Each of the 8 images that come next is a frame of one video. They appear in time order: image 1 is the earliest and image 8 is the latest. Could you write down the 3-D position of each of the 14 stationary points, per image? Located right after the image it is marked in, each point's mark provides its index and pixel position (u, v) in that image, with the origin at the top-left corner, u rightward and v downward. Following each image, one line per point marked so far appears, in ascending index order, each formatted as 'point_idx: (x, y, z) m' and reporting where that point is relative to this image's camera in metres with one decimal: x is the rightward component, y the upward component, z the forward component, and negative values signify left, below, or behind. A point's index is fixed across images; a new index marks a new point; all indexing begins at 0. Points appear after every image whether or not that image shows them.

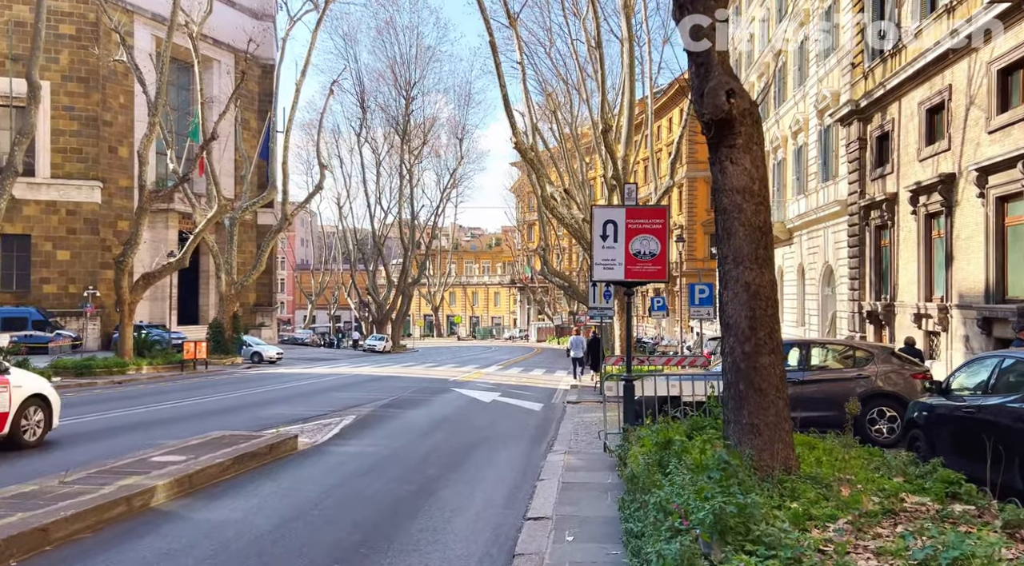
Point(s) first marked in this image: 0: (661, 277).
0: (+1.6, +0.1, +9.4) m
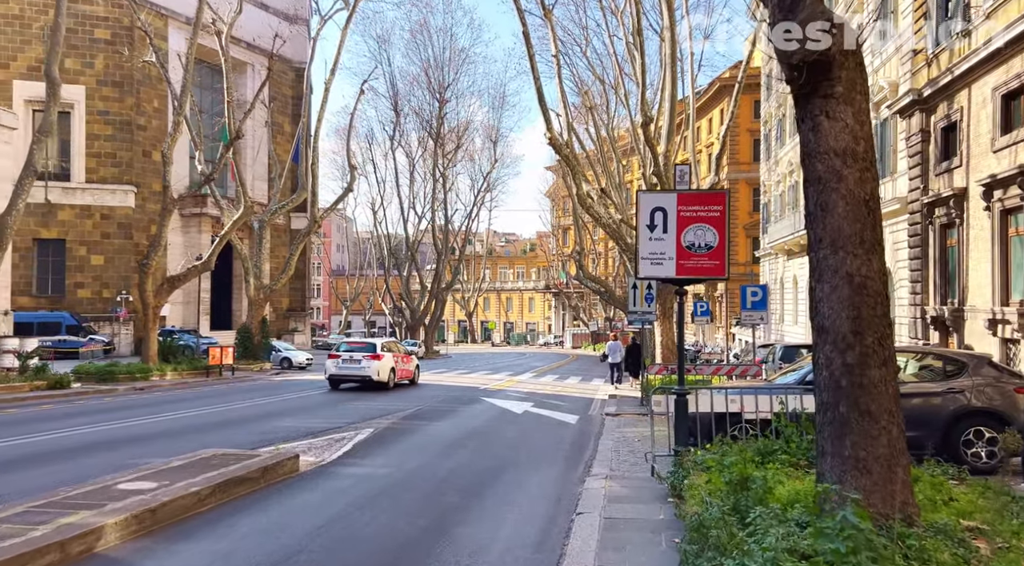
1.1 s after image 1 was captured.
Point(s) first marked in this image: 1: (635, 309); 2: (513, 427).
0: (+1.9, +0.1, +8.1) m
1: (+2.6, -0.6, +18.7) m
2: (0.0, -2.2, +13.4) m
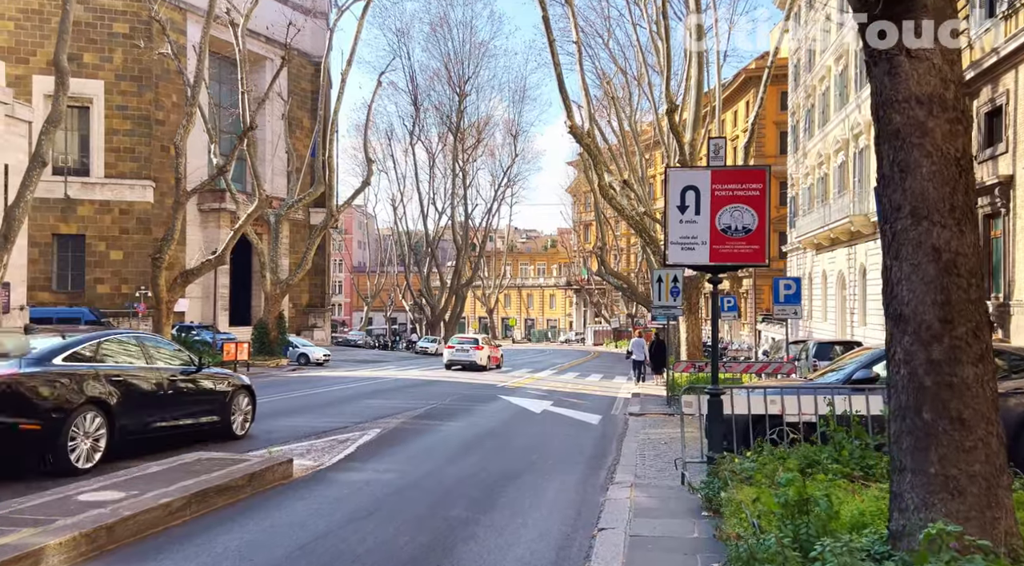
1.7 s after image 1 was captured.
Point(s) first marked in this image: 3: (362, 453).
0: (+2.1, +0.2, +7.3) m
1: (+3.0, -0.4, +17.9) m
2: (+0.2, -2.1, +12.6) m
3: (-1.5, -1.7, +8.9) m
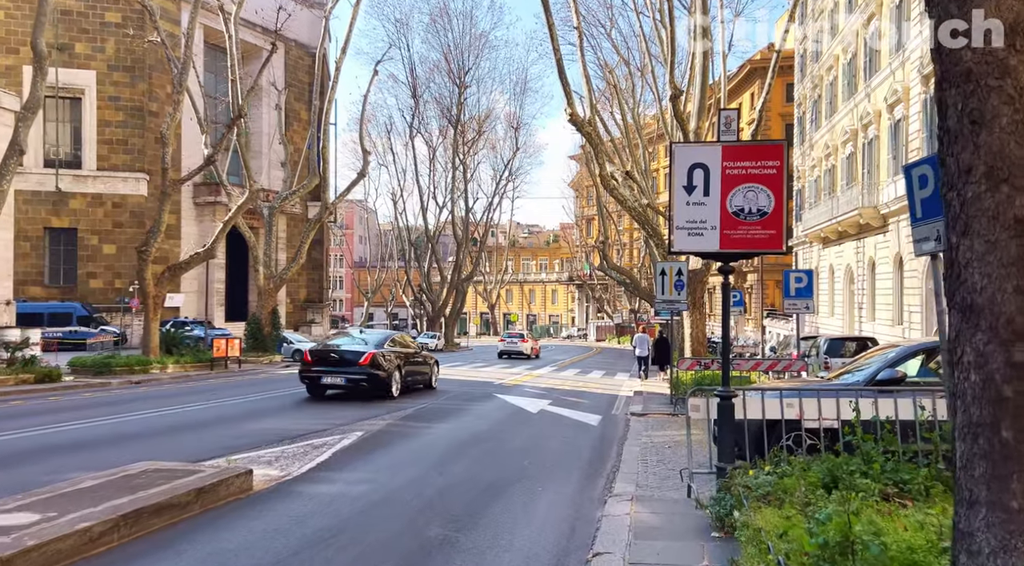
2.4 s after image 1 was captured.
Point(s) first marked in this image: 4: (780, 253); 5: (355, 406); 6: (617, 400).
0: (+1.9, +0.3, +6.5) m
1: (+2.9, -0.3, +17.1) m
2: (+0.2, -2.0, +11.8) m
3: (-1.6, -1.6, +8.1) m
4: (+2.0, +0.2, +6.6) m
5: (-2.4, -1.9, +13.7) m
6: (+2.1, -2.3, +17.6) m
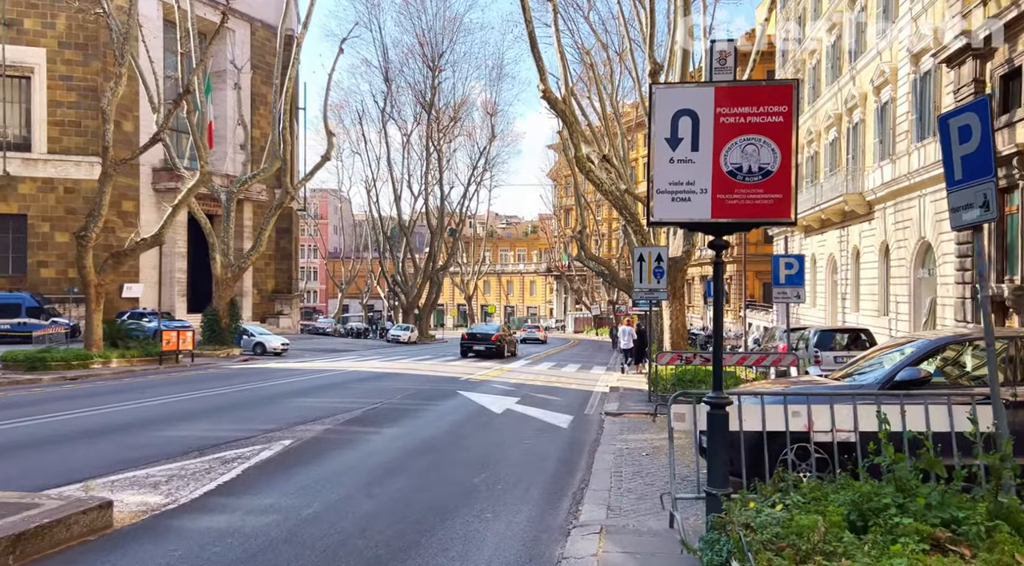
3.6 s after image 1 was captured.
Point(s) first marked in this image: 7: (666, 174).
0: (+1.6, +0.4, +5.1) m
1: (+2.3, -0.1, +15.7) m
2: (-0.3, -1.8, +10.4) m
3: (-2.0, -1.5, +6.6) m
4: (+1.6, +0.4, +5.2) m
5: (-3.0, -1.7, +12.3) m
6: (+1.5, -2.1, +16.3) m
7: (+0.9, +0.6, +5.3) m
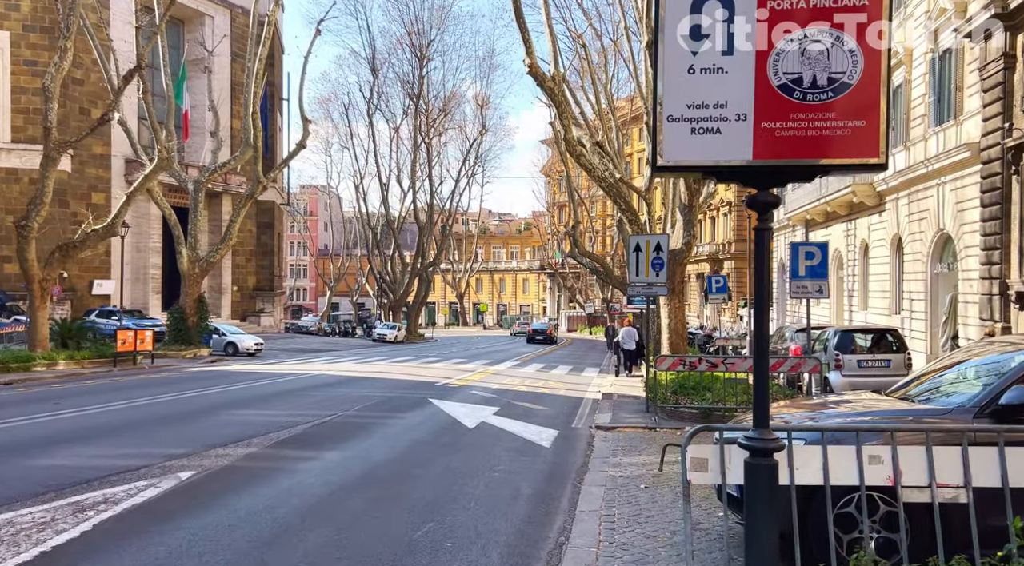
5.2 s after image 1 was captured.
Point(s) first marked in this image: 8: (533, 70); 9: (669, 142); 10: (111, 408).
0: (+1.3, +0.5, +3.2) m
1: (+2.0, 0.0, +13.9) m
2: (-0.6, -1.7, +8.5) m
3: (-2.3, -1.4, +4.8) m
4: (+1.3, +0.4, +3.3) m
5: (-3.3, -1.6, +10.4) m
6: (+1.1, -2.0, +14.4) m
7: (+0.6, +0.7, +3.4) m
8: (+0.4, +4.6, +19.1) m
9: (+0.6, +0.5, +3.4) m
10: (-5.3, -1.7, +11.8) m
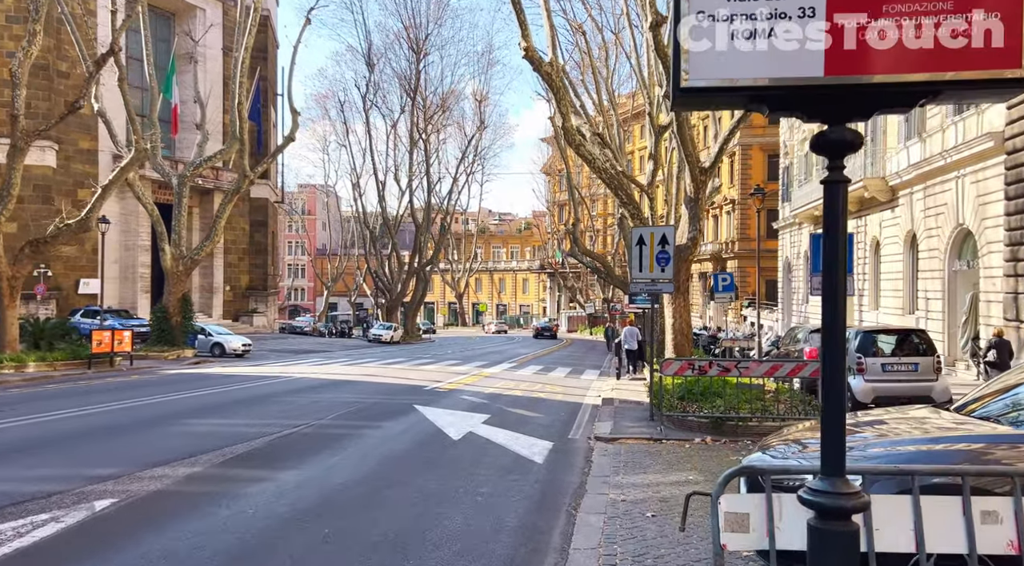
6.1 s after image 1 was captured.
0: (+1.2, +0.5, +2.1) m
1: (+1.9, +0.1, +12.7) m
2: (-0.7, -1.6, +7.4) m
3: (-2.4, -1.3, +3.6) m
4: (+1.2, +0.5, +2.2) m
5: (-3.4, -1.6, +9.3) m
6: (+1.0, -1.9, +13.3) m
7: (+0.5, +0.8, +2.3) m
8: (+0.3, +4.6, +18.0) m
9: (+0.5, +0.6, +2.3) m
10: (-5.4, -1.6, +10.7) m
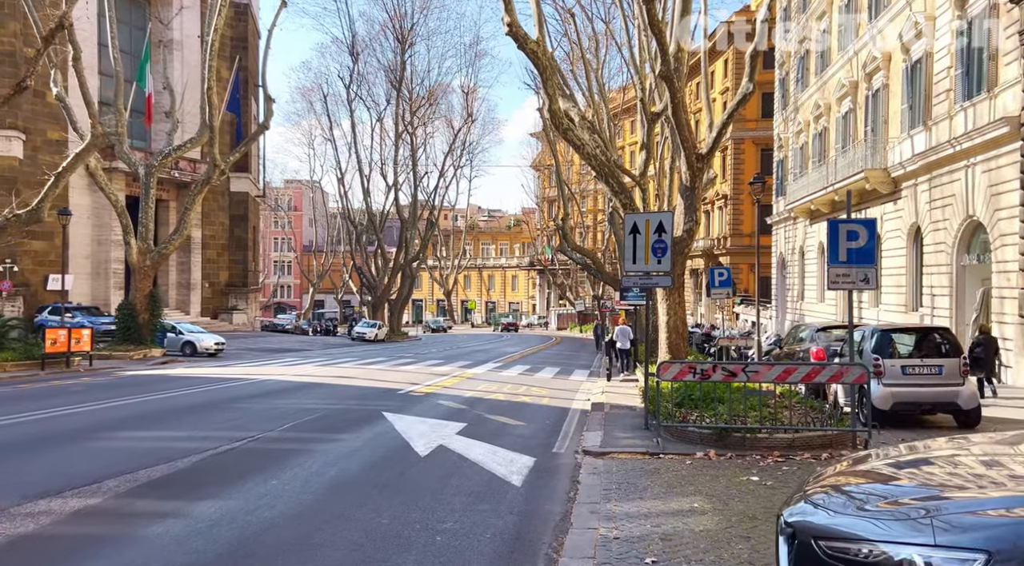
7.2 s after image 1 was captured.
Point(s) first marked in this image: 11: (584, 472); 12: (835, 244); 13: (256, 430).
0: (+1.0, +0.6, +0.9) m
1: (+1.6, +0.2, +11.5) m
2: (-1.0, -1.6, +6.1) m
3: (-2.6, -1.3, +2.3) m
4: (+1.1, +0.5, +0.9) m
5: (-3.6, -1.5, +8.0) m
6: (+0.7, -1.9, +12.0) m
7: (+0.4, +0.8, +1.0) m
8: (0.0, +4.7, +16.7) m
9: (+0.3, +0.6, +1.0) m
10: (-5.7, -1.5, +9.4) m
11: (+0.7, -1.7, +7.8) m
12: (+3.3, +0.4, +9.2) m
13: (-2.7, -1.6, +9.4) m
